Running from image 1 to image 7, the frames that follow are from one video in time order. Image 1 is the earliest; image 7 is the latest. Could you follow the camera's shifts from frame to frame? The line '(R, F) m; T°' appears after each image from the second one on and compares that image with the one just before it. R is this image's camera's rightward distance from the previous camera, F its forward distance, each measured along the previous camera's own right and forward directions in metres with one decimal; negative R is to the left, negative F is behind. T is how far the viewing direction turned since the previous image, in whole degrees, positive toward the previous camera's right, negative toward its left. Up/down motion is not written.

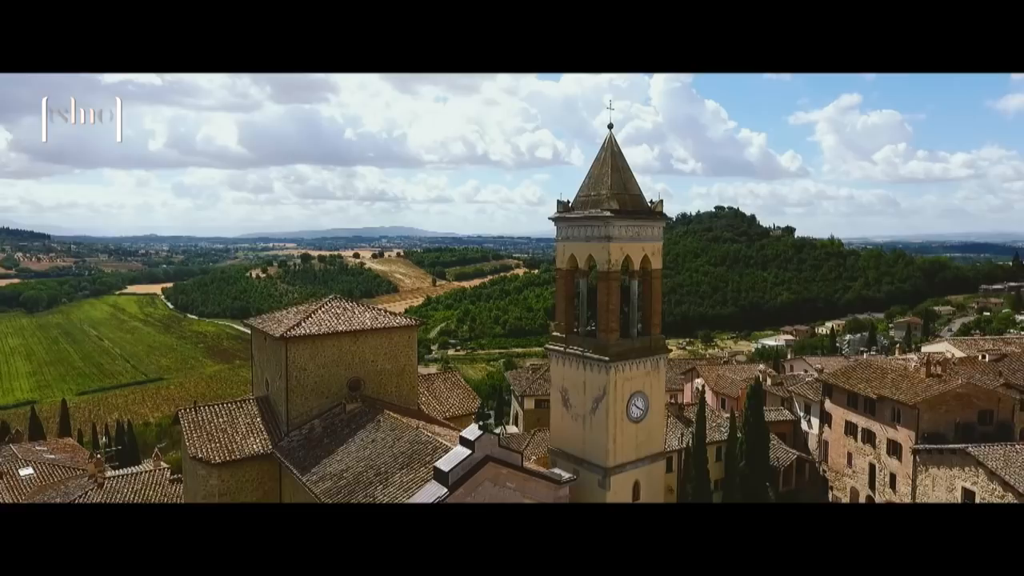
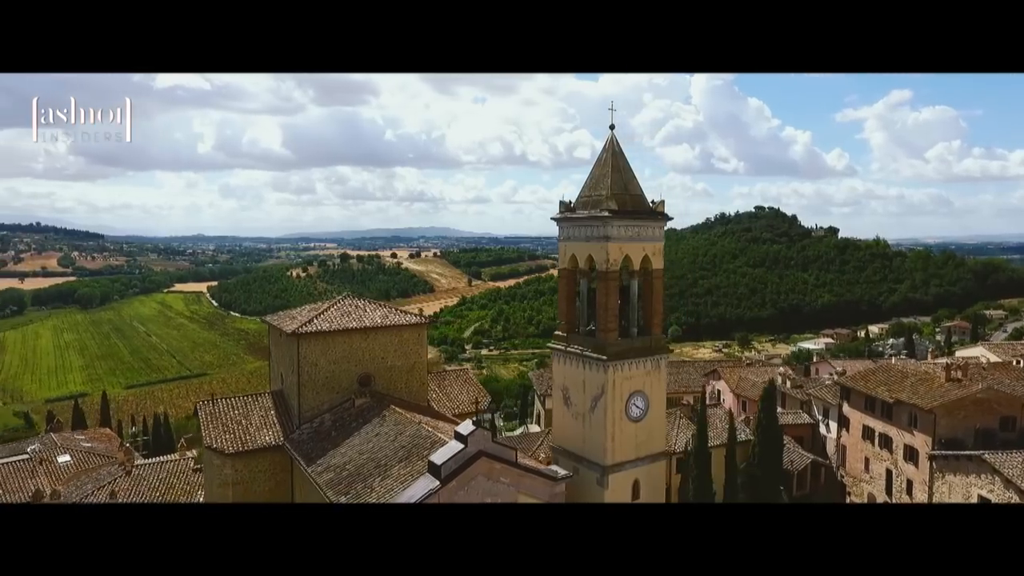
(+0.5, -0.1) m; -3°
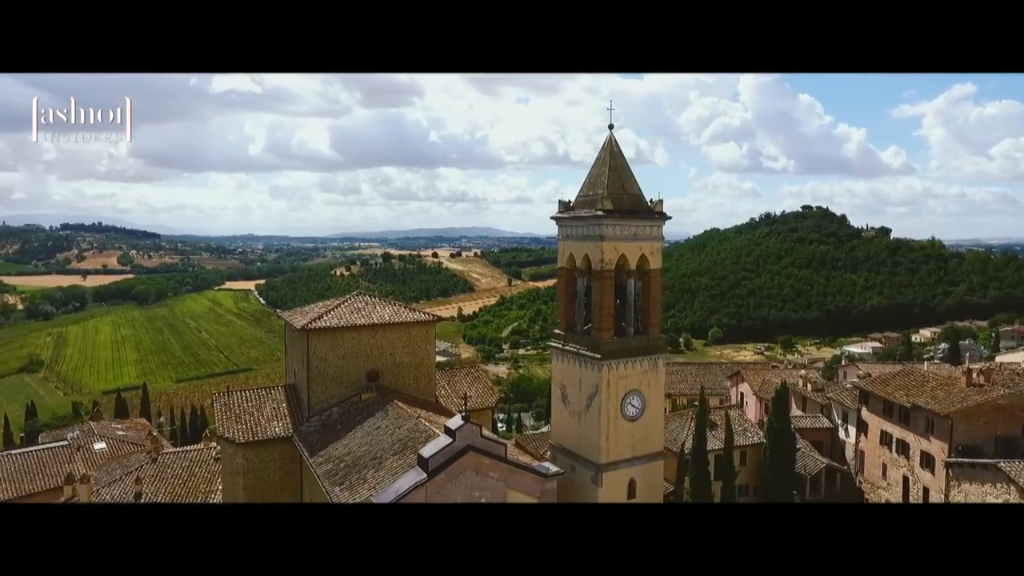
(+0.6, -0.1) m; -4°
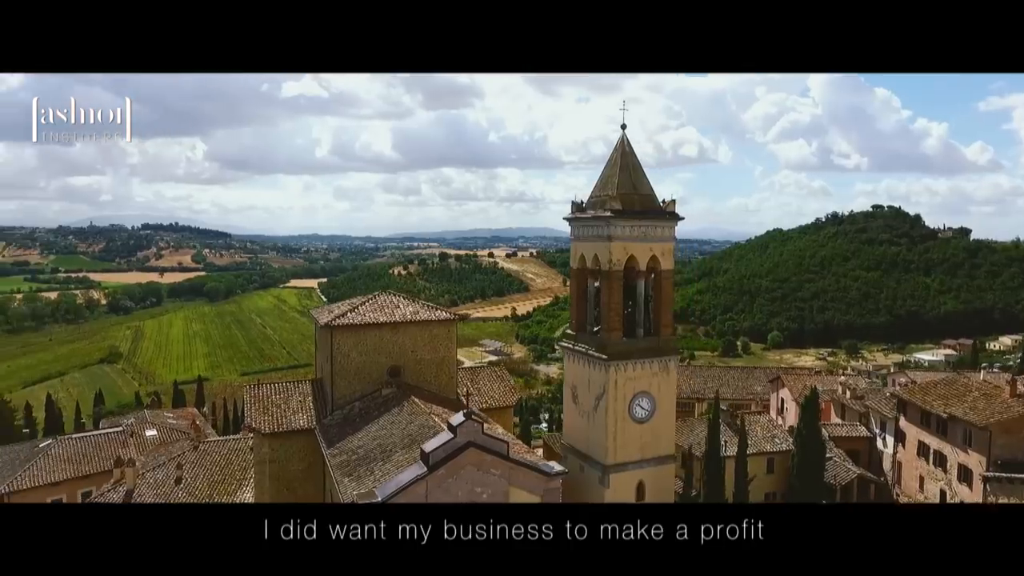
(+0.6, -0.1) m; -5°
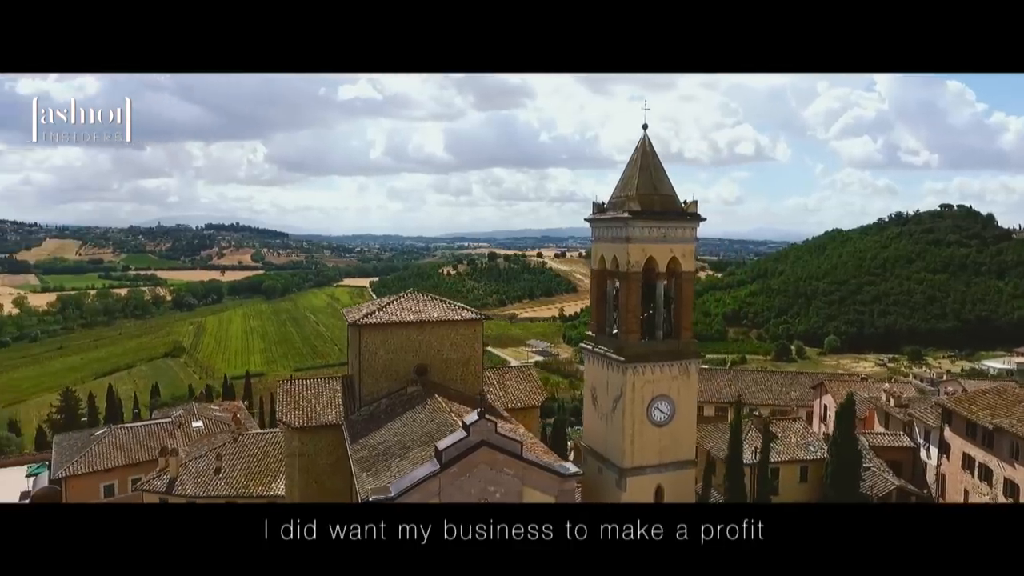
(+0.4, 0.0) m; -5°
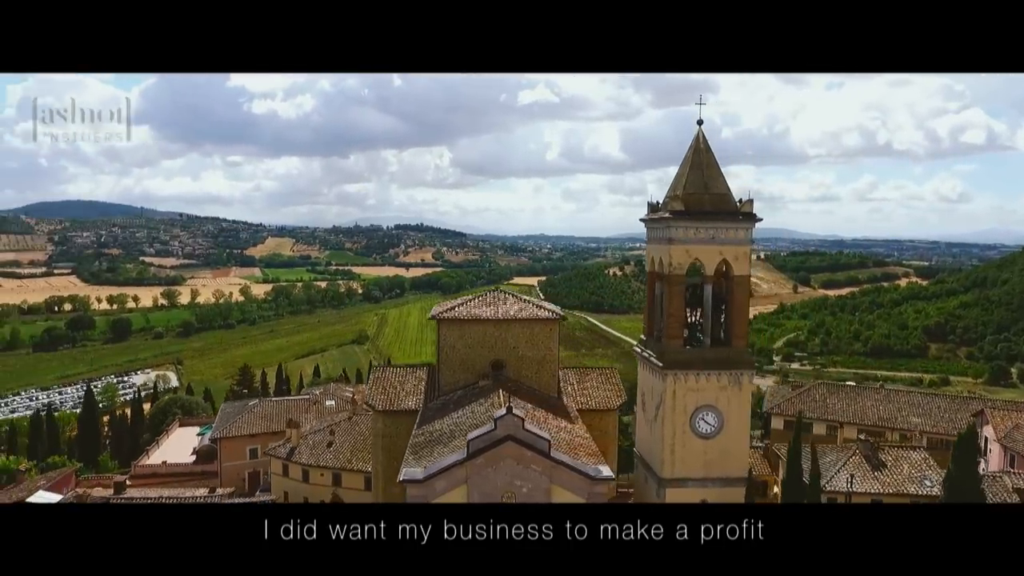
(+1.6, +0.1) m; -15°
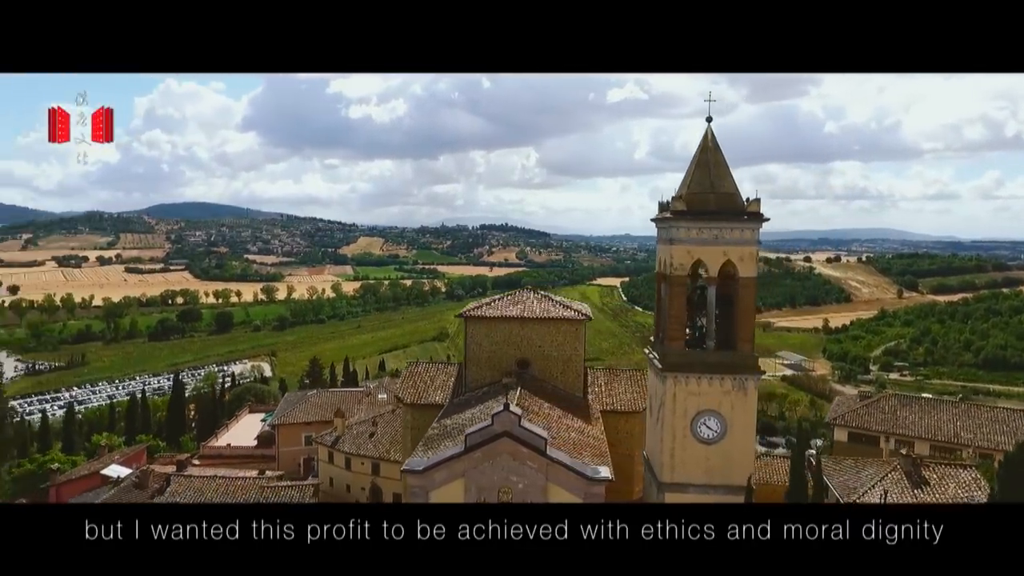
(+1.0, 0.0) m; -8°
